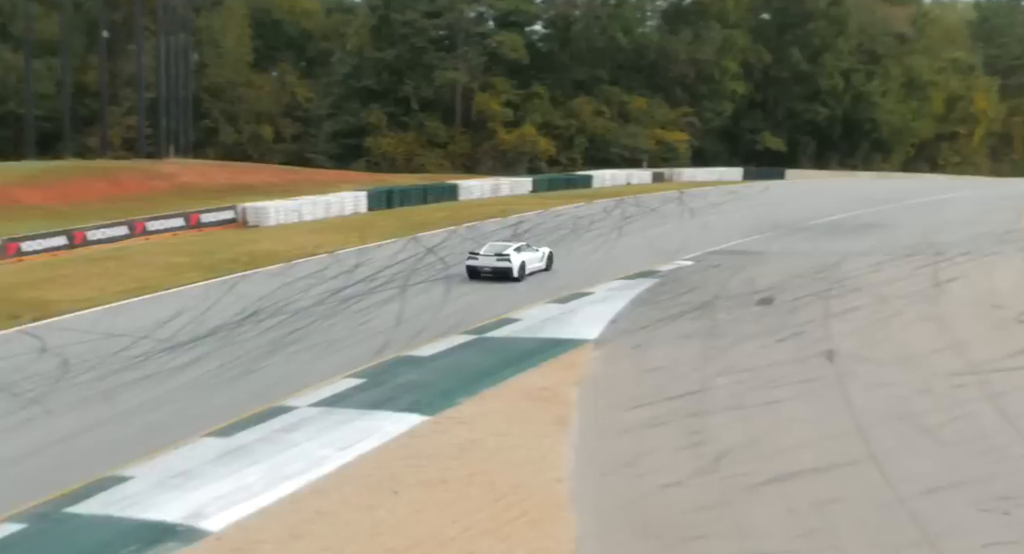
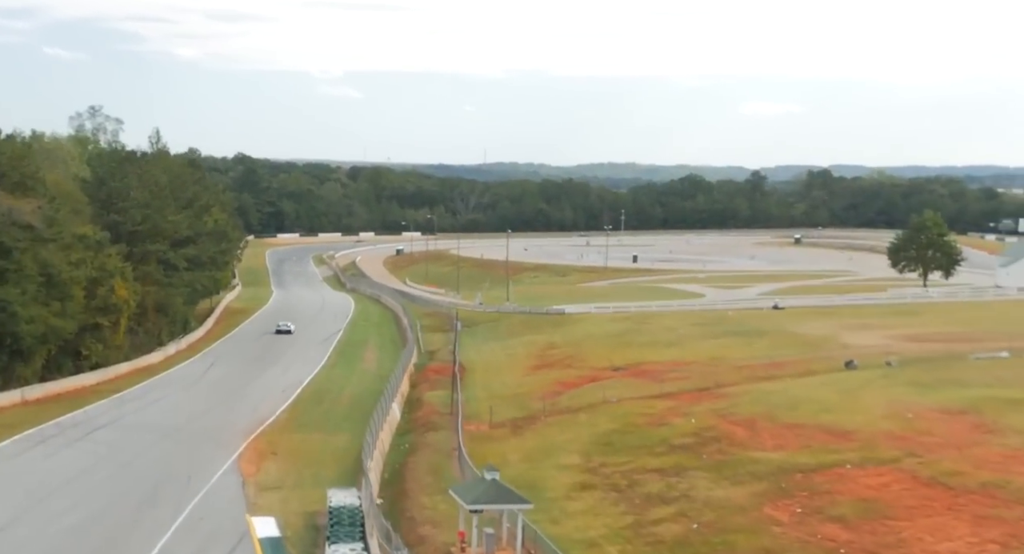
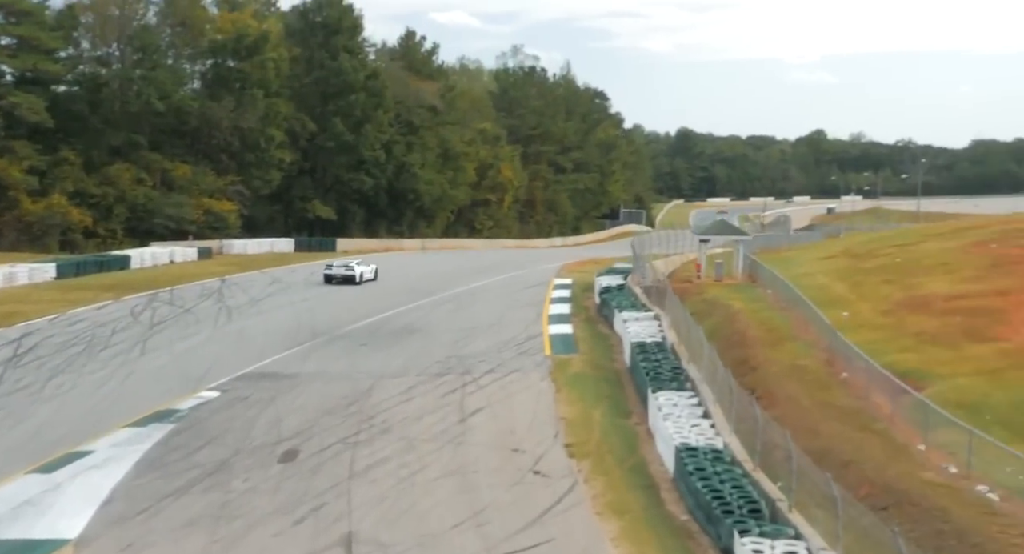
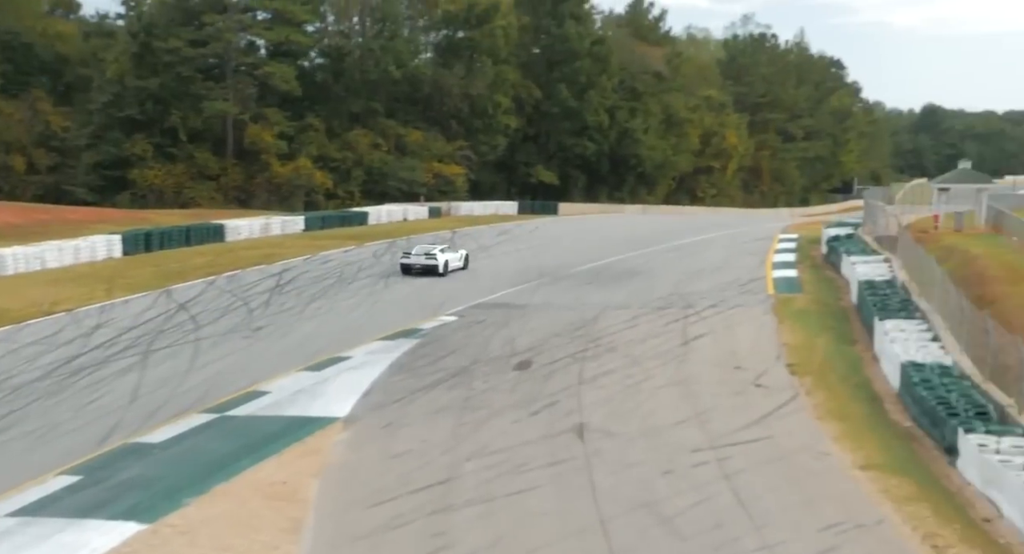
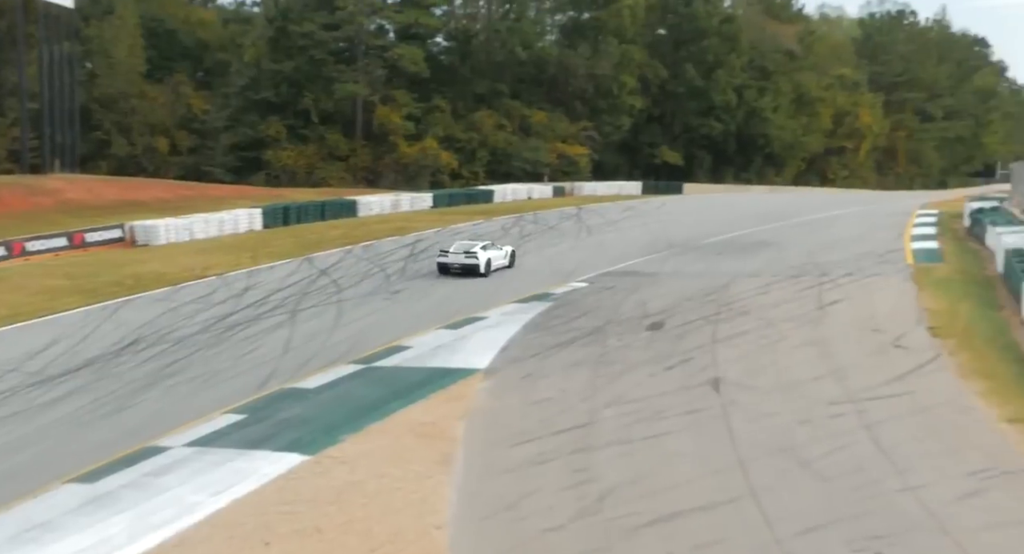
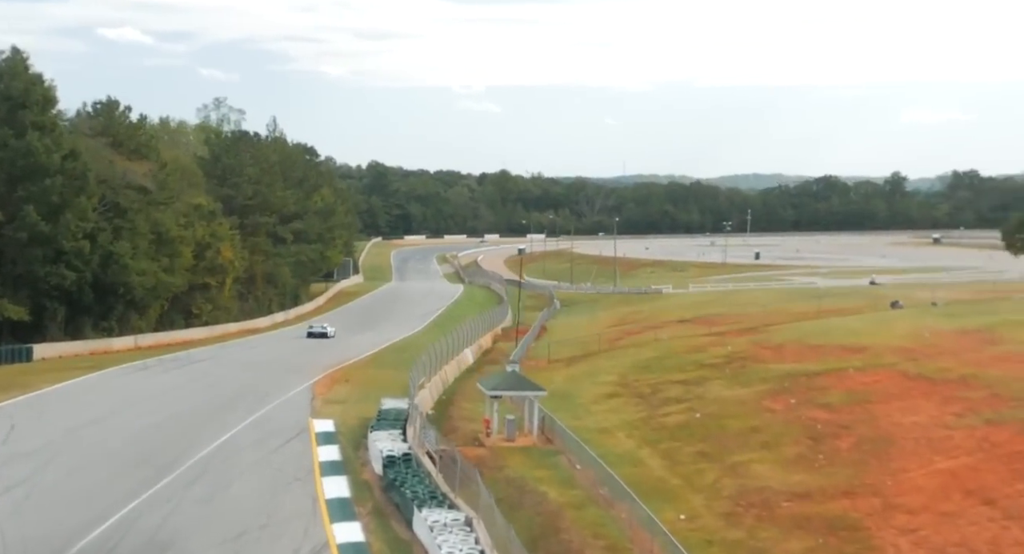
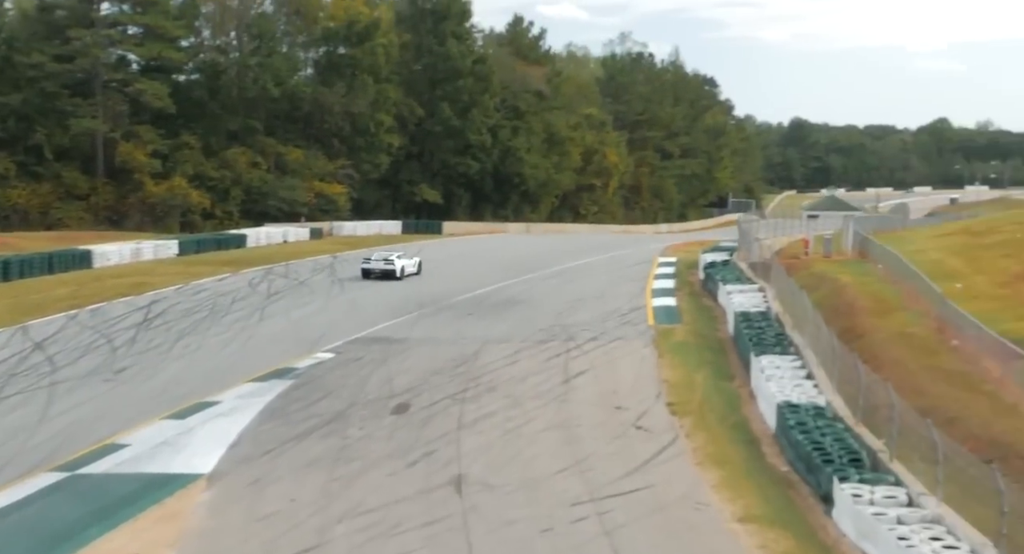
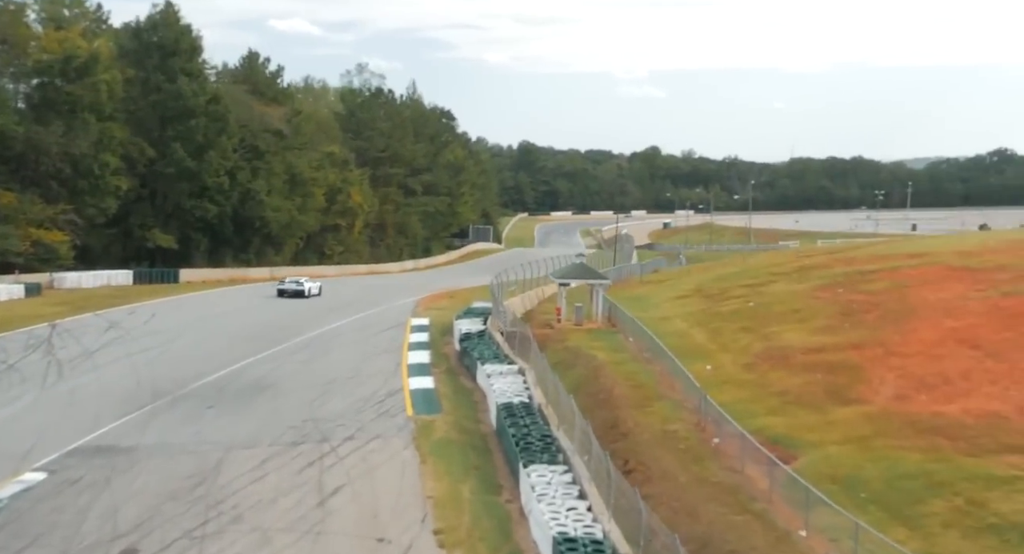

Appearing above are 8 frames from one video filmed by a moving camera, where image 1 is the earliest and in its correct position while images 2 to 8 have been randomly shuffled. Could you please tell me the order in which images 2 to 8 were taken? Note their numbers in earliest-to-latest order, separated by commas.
5, 4, 7, 3, 8, 6, 2
